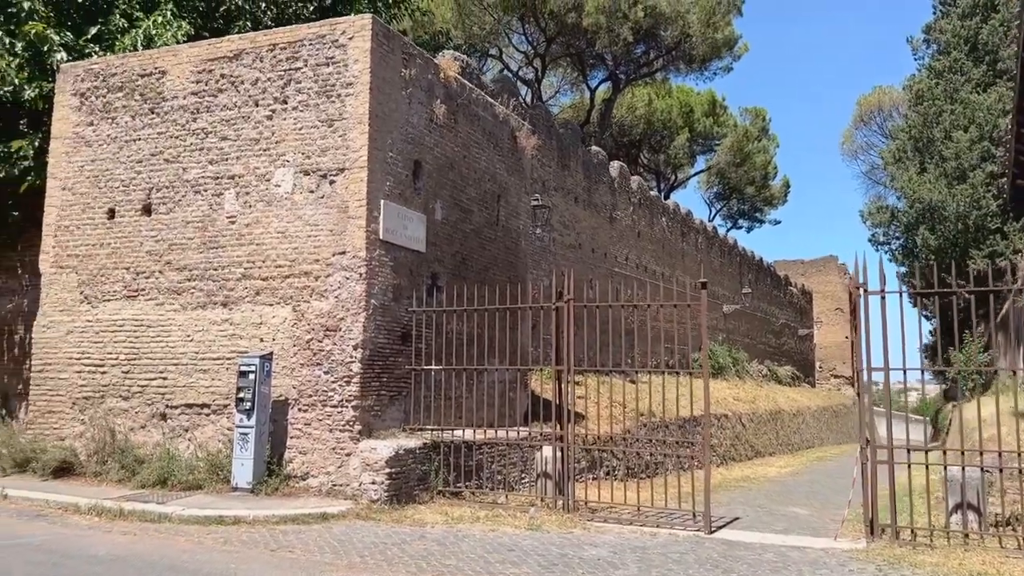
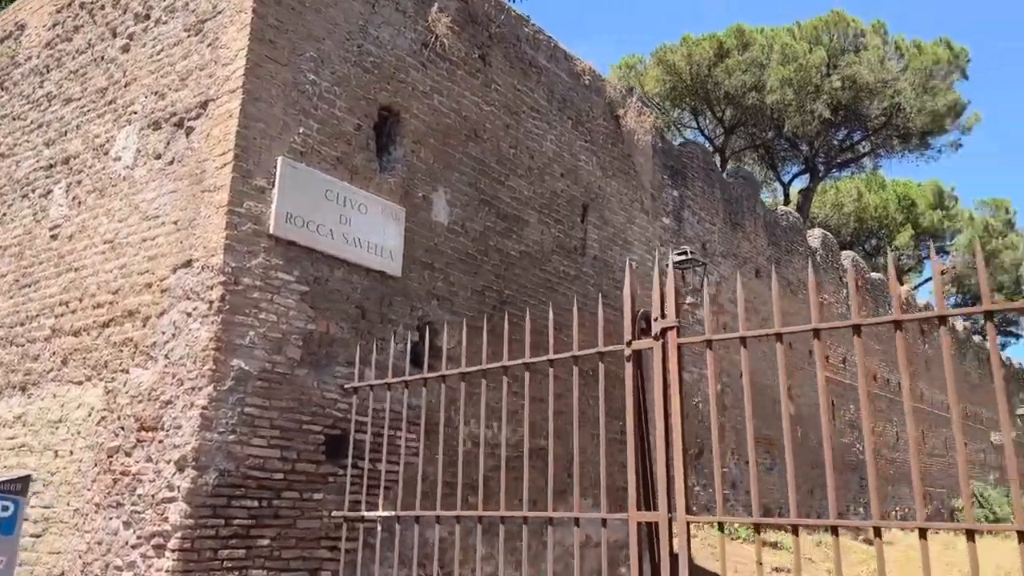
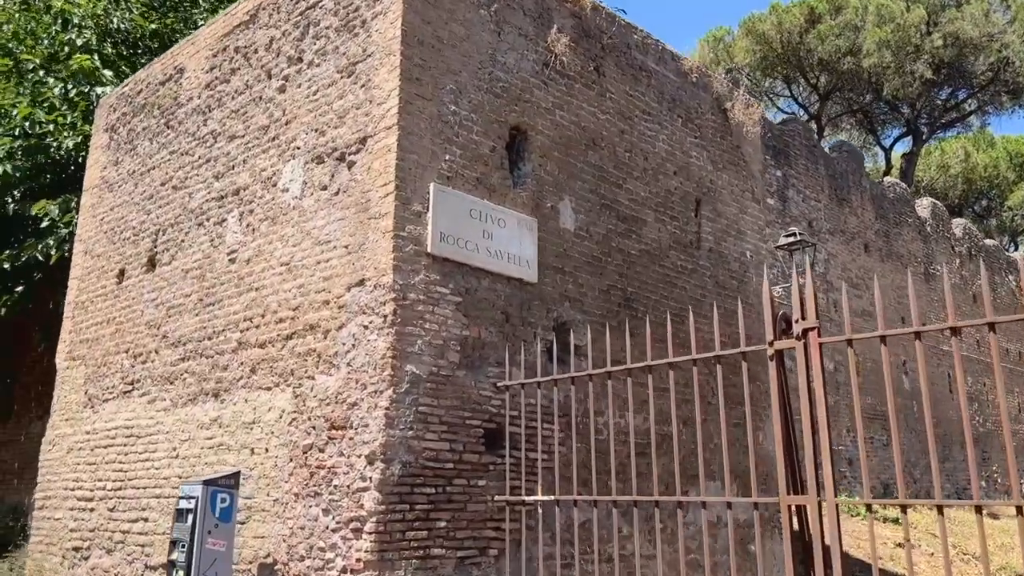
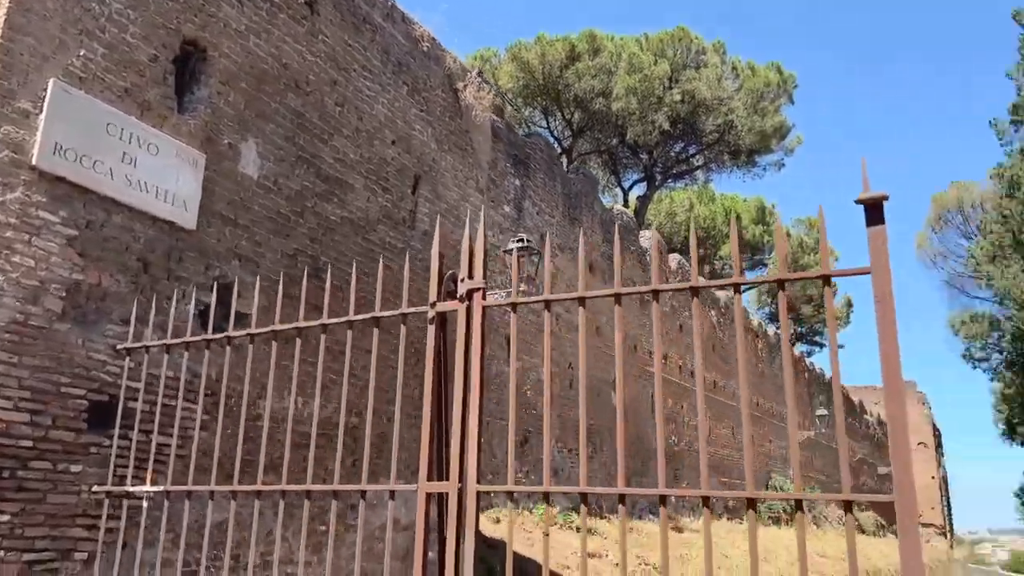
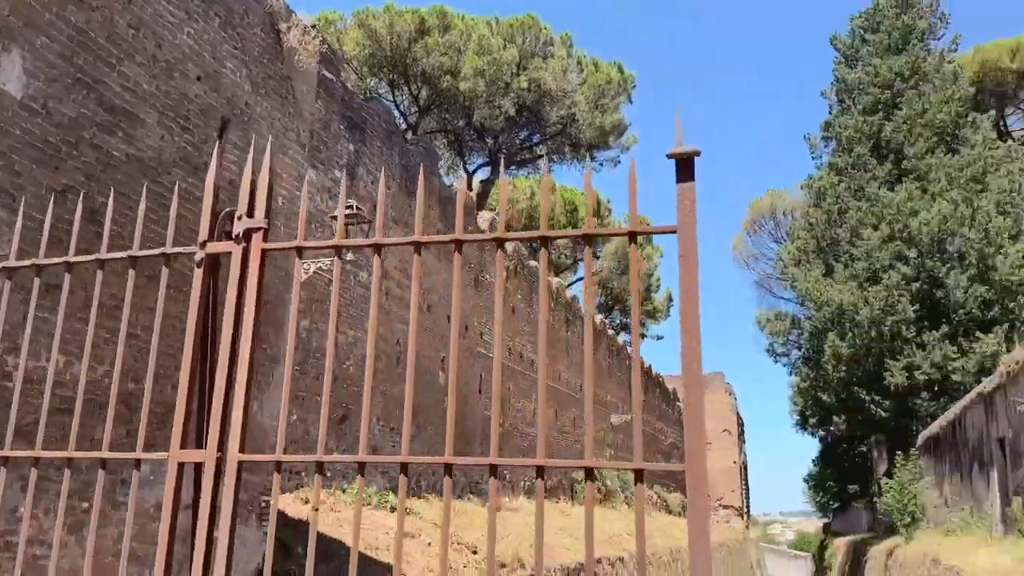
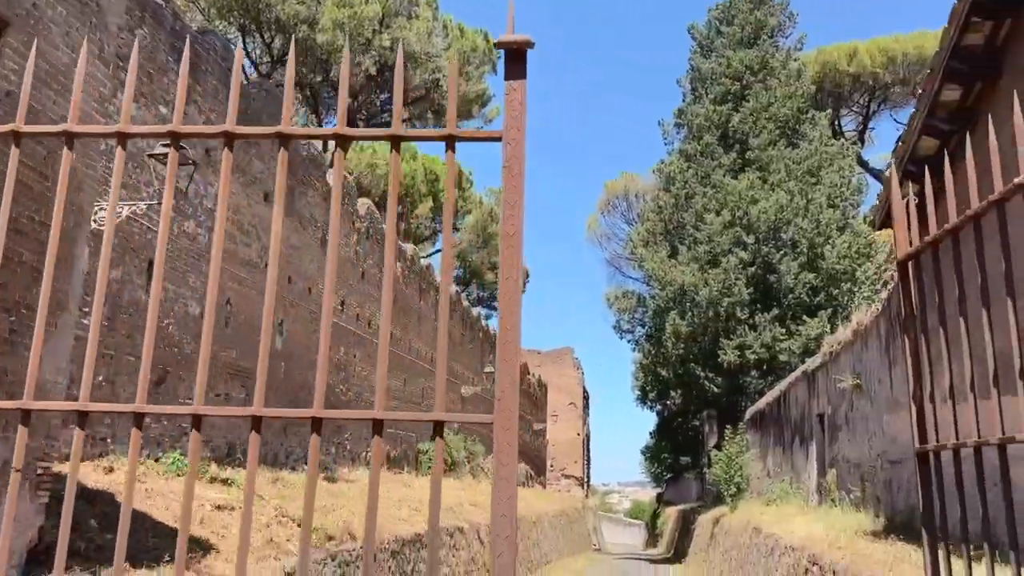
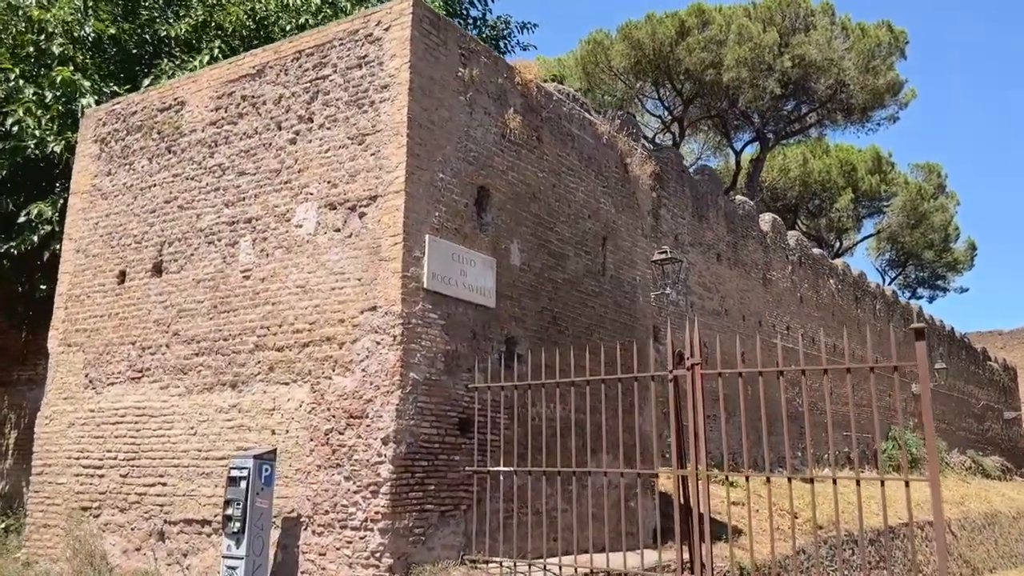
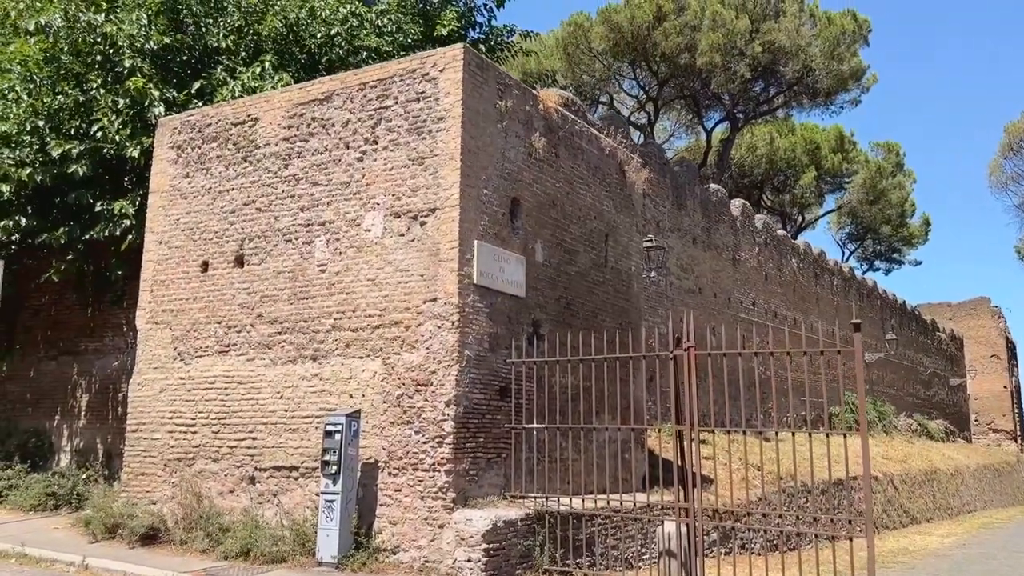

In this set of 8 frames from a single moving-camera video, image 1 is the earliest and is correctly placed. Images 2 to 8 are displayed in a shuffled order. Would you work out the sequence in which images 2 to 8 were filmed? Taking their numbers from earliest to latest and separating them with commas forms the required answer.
8, 7, 3, 2, 4, 5, 6
